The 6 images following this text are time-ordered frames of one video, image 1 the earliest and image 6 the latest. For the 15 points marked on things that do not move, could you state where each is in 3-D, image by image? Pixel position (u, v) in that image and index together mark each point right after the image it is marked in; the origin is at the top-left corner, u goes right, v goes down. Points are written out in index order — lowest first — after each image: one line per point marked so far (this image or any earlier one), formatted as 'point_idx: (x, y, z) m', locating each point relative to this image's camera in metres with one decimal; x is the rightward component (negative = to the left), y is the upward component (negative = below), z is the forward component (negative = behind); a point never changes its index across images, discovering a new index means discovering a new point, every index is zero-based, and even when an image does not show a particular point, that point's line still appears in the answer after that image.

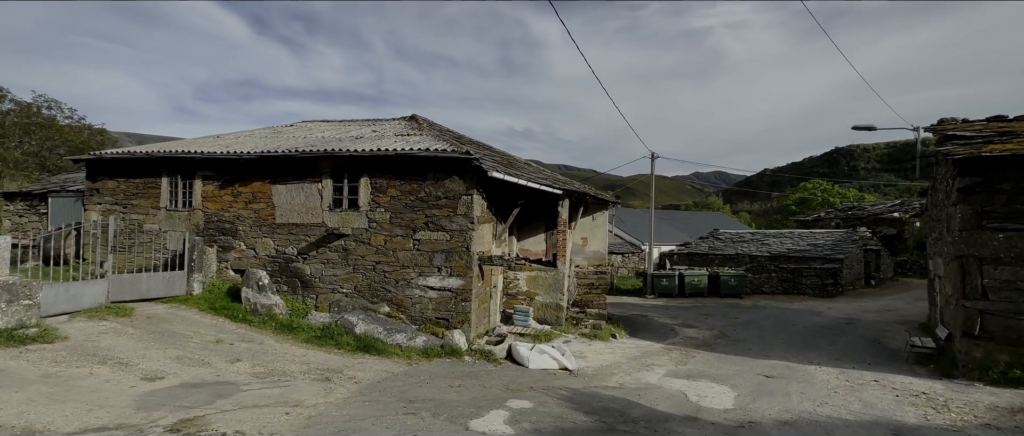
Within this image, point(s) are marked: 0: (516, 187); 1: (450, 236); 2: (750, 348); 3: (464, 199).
0: (+0.1, +0.7, +10.4) m
1: (-1.2, -0.4, +8.5) m
2: (+6.3, -3.4, +11.6) m
3: (-0.9, +0.4, +8.5) m
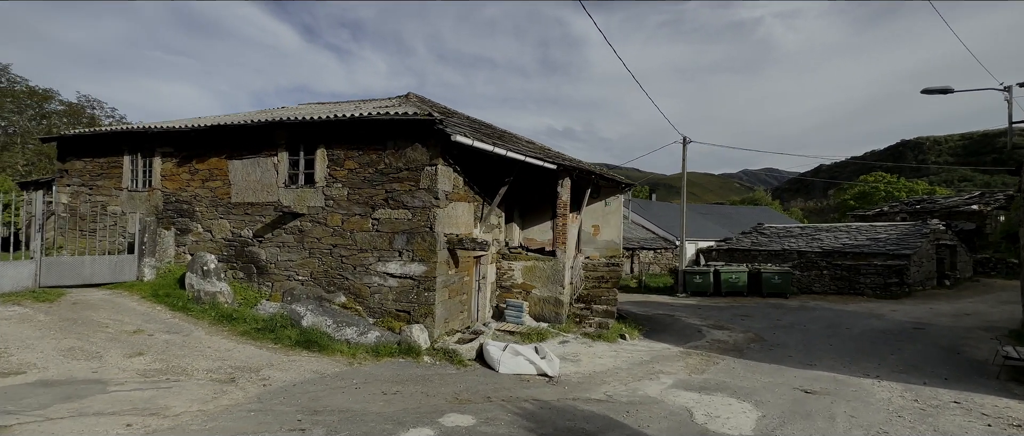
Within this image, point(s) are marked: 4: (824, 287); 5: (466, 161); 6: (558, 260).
0: (-0.2, +1.2, +9.0) m
1: (-1.6, +0.1, +7.3) m
2: (+6.1, -3.0, +9.7) m
3: (-1.4, +0.8, +7.2) m
4: (+13.3, -3.0, +18.9) m
5: (-0.9, +1.1, +8.1) m
6: (+1.0, -1.0, +10.1) m
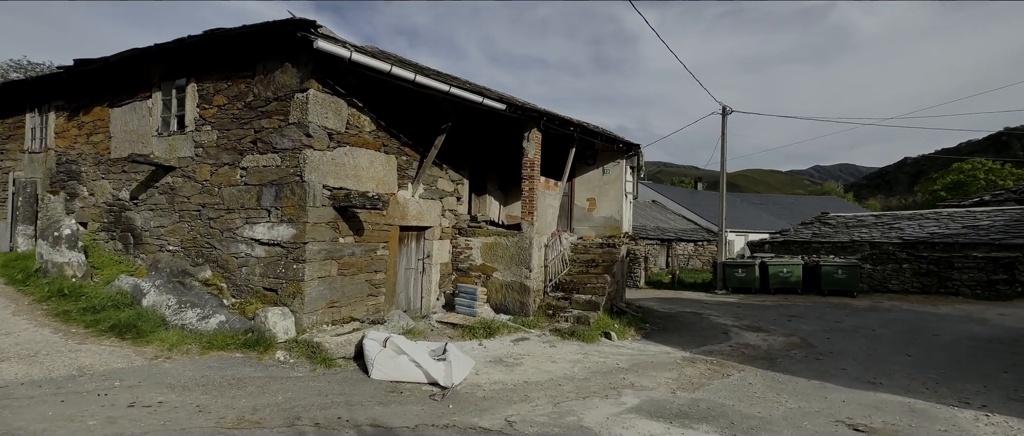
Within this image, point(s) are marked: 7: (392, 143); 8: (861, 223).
0: (-1.2, +1.8, +6.9) m
1: (-2.8, +0.7, +5.4) m
2: (+5.1, -2.3, +6.9) m
3: (-2.6, +1.4, +5.3) m
4: (+13.4, -2.3, +15.2) m
5: (-2.0, +1.7, +6.1) m
6: (+0.2, -0.3, +7.9) m
7: (-1.8, +1.1, +6.6) m
8: (+15.6, -0.3, +19.8) m
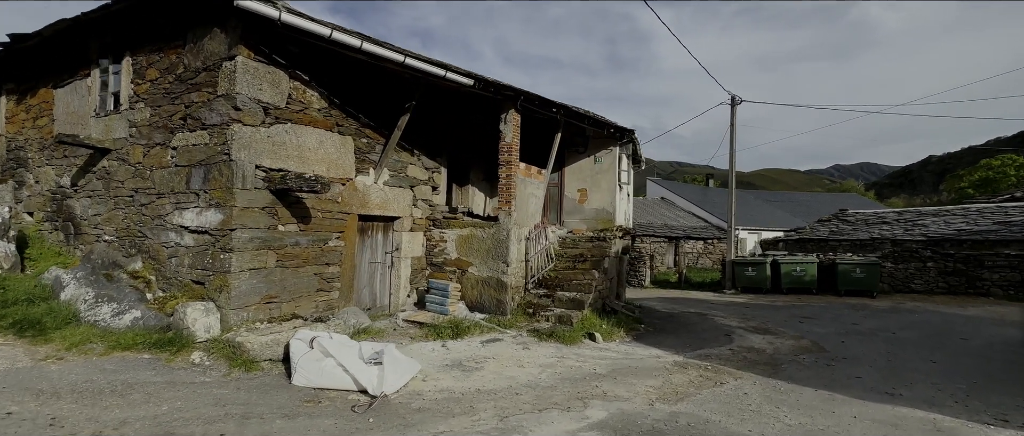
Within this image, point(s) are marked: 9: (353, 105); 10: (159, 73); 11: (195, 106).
0: (-1.6, +2.0, +6.3) m
1: (-3.3, +0.9, +4.8) m
2: (+4.7, -2.2, +6.0) m
3: (-3.0, +1.6, +4.7) m
4: (+13.2, -2.1, +14.1) m
5: (-2.4, +1.9, +5.5) m
6: (-0.2, -0.1, +7.2) m
7: (-2.2, +1.3, +6.0) m
8: (+15.6, -0.1, +18.7) m
9: (-2.2, +1.5, +6.0) m
10: (-4.2, +1.7, +5.3) m
11: (-3.5, +1.3, +4.9) m
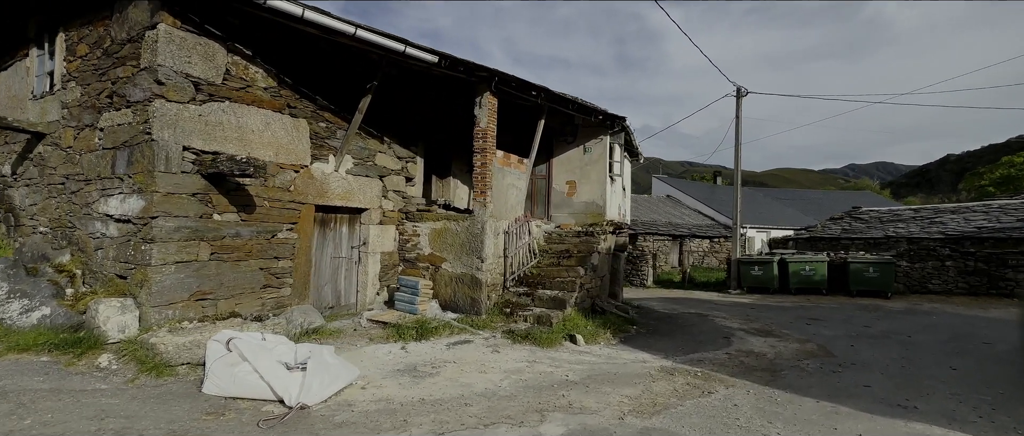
0: (-2.0, +2.1, +5.8) m
1: (-3.7, +1.0, +4.3) m
2: (+4.3, -2.0, +5.4) m
3: (-3.5, +1.7, +4.2) m
4: (+13.0, -2.0, +13.3) m
5: (-2.8, +2.0, +5.0) m
6: (-0.6, 0.0, +6.7) m
7: (-2.6, +1.4, +5.5) m
8: (+15.5, 0.0, +17.8) m
9: (-2.6, +1.7, +5.5) m
10: (-4.6, +1.9, +4.8) m
11: (-4.0, +1.4, +4.5) m
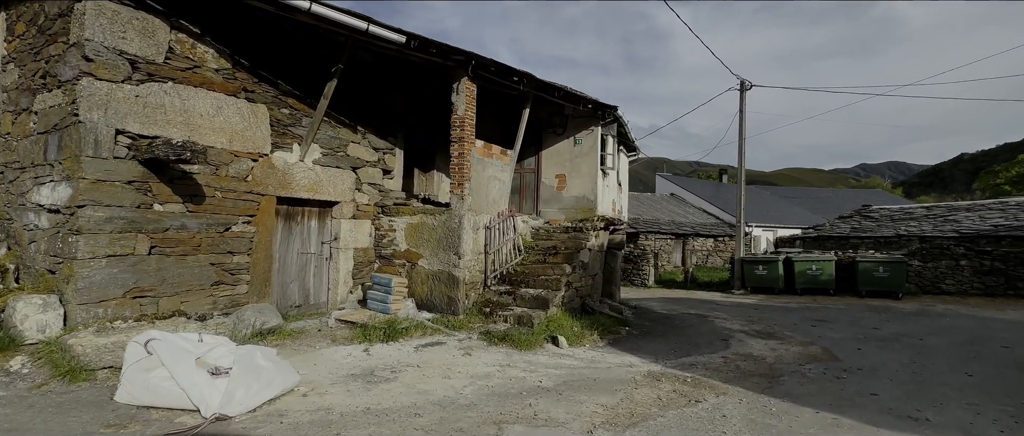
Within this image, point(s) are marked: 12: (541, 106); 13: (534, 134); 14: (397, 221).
0: (-2.3, +2.2, +5.4) m
1: (-4.0, +1.1, +4.0) m
2: (+4.0, -1.9, +4.9) m
3: (-3.8, +1.8, +3.9) m
4: (+12.8, -1.9, +12.6) m
5: (-3.1, +2.1, +4.7) m
6: (-0.9, +0.1, +6.3) m
7: (-2.9, +1.5, +5.1) m
8: (+15.4, +0.1, +17.1) m
9: (-2.9, +1.8, +5.2) m
10: (-5.0, +2.0, +4.5) m
11: (-4.3, +1.5, +4.1) m
12: (+0.6, +2.2, +8.6) m
13: (+0.4, +1.7, +8.8) m
14: (-1.8, -0.1, +6.8) m
